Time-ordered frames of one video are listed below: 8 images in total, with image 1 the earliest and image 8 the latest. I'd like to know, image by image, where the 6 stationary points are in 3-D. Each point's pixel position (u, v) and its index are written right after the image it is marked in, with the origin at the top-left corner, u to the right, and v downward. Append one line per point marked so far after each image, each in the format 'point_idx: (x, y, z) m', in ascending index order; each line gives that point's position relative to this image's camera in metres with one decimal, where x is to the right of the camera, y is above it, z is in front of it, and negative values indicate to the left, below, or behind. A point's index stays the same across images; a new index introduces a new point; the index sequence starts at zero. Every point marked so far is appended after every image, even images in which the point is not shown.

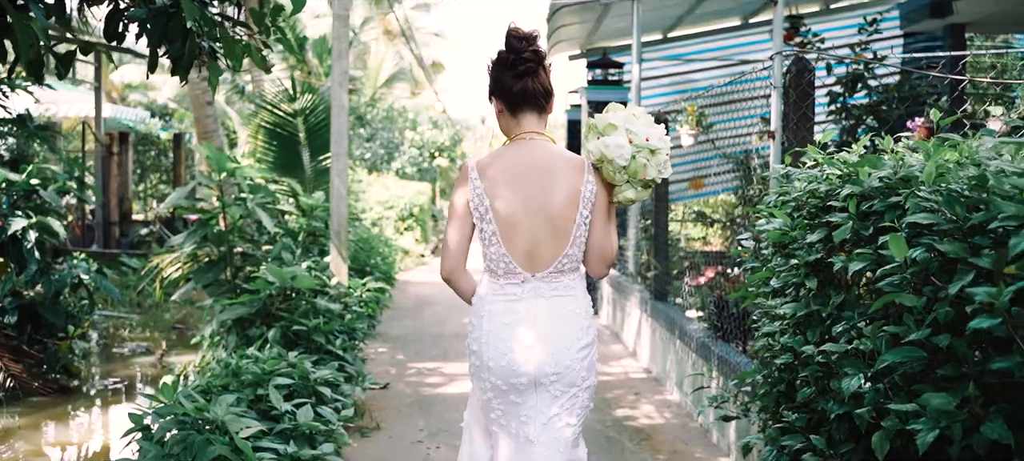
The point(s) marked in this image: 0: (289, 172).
0: (-2.1, +0.6, +7.8) m
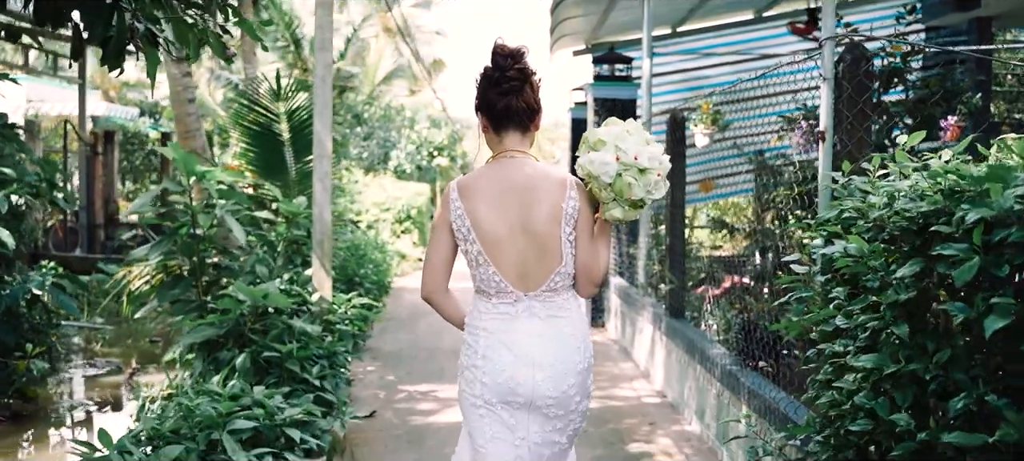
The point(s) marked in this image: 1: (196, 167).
0: (-2.1, +0.5, +7.2) m
1: (-2.0, +0.4, +5.2) m
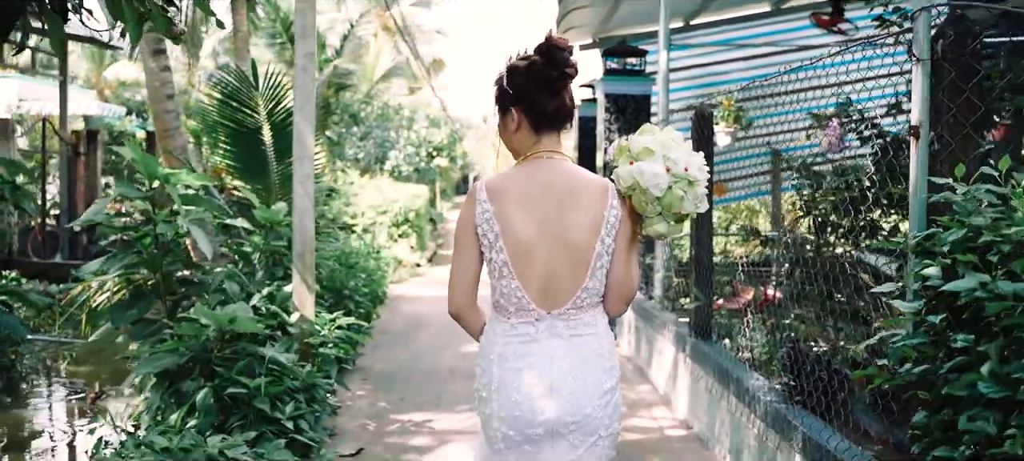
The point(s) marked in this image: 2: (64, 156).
0: (-2.0, +0.4, +6.6) m
1: (-1.9, +0.3, +4.6) m
2: (-6.6, +1.1, +12.2) m
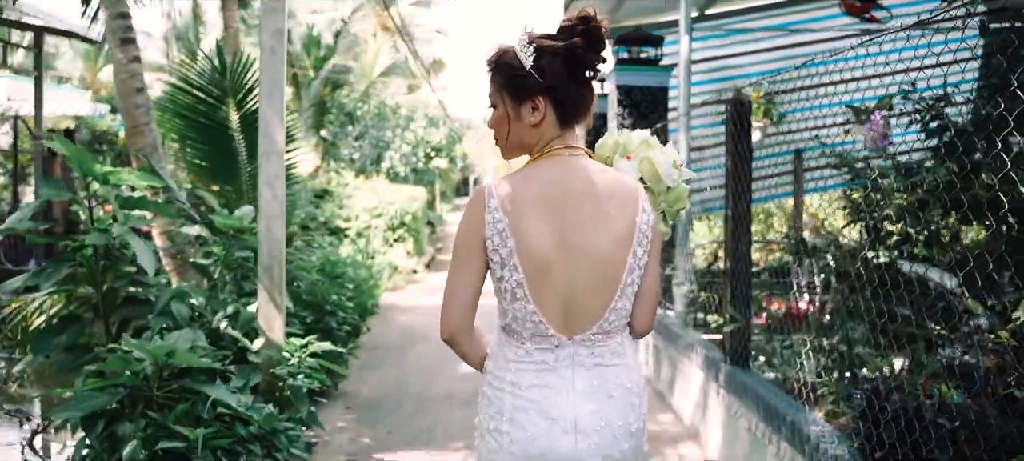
0: (-2.0, +0.4, +5.8) m
1: (-1.9, +0.3, +3.8) m
2: (-6.5, +1.0, +11.4) m
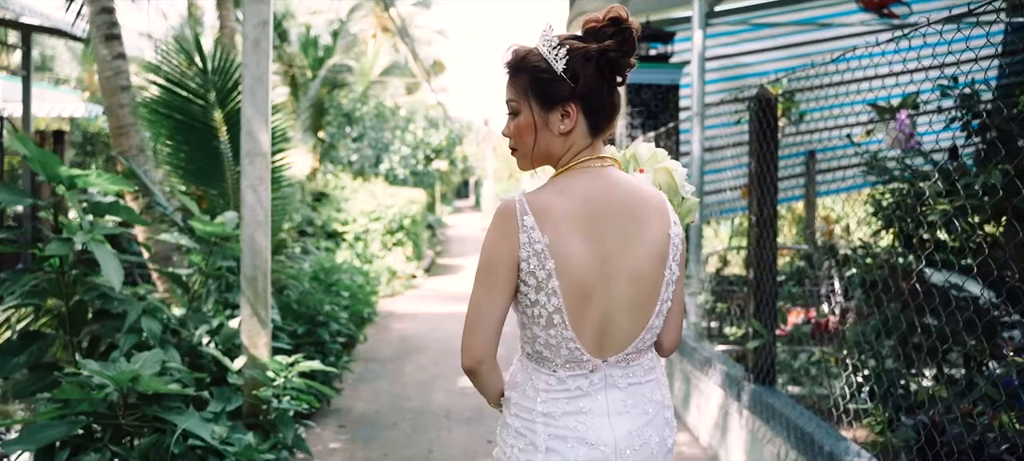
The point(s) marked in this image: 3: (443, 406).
0: (-2.0, +0.3, +5.5) m
1: (-1.9, +0.3, +3.5) m
2: (-6.5, +1.0, +11.1) m
3: (-0.5, -1.2, +5.5) m
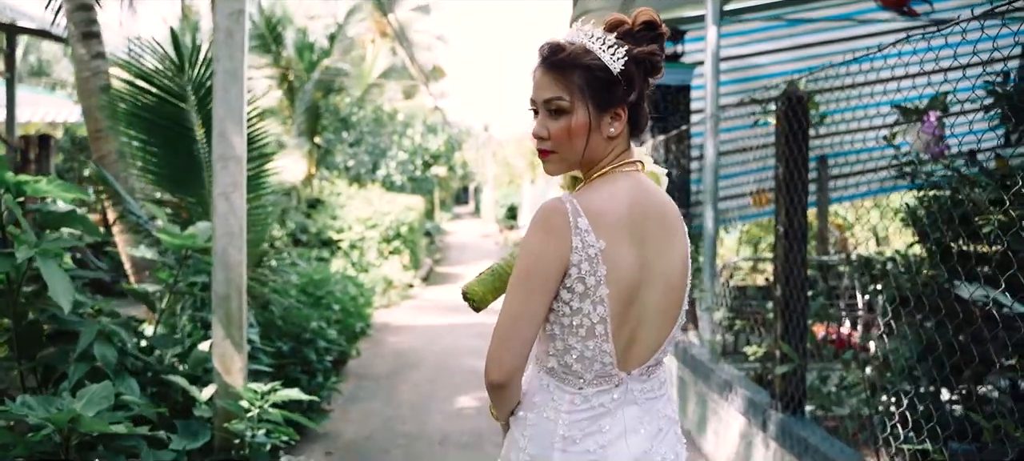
0: (-2.0, +0.3, +5.1) m
1: (-1.9, +0.2, +3.1) m
2: (-6.5, +0.9, +10.7) m
3: (-0.5, -1.2, +5.1) m
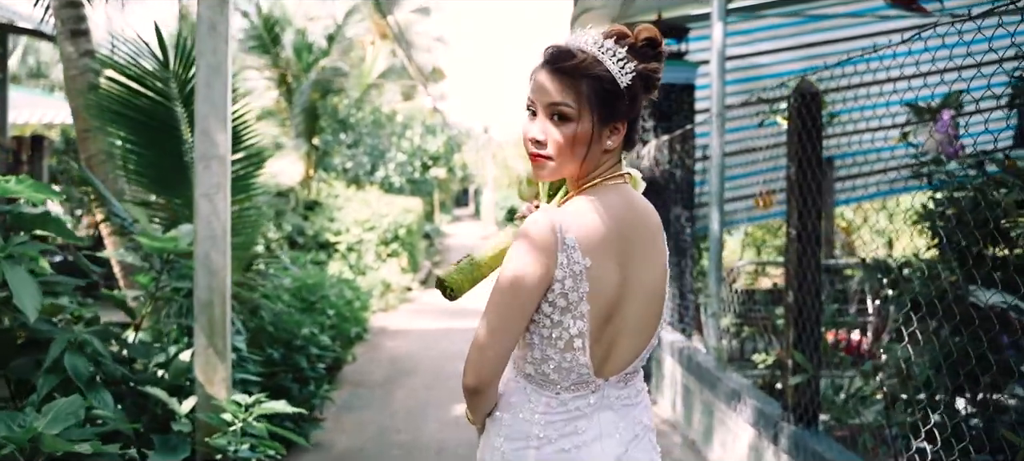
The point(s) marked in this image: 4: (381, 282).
0: (-2.0, +0.3, +4.9) m
1: (-1.9, +0.2, +2.9) m
2: (-6.5, +0.8, +10.6) m
3: (-0.5, -1.2, +5.0) m
4: (-1.9, -0.7, +12.0) m
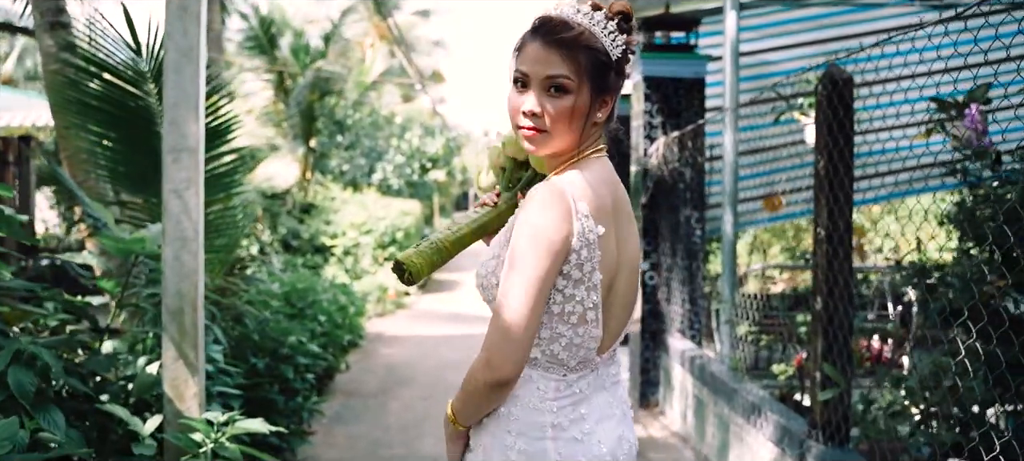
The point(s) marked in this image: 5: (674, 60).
0: (-2.0, +0.2, +4.6) m
1: (-1.9, +0.2, +2.6) m
2: (-6.5, +0.8, +10.3) m
3: (-0.5, -1.3, +4.7) m
4: (-1.9, -0.8, +11.7) m
5: (+1.1, +1.2, +5.9) m
